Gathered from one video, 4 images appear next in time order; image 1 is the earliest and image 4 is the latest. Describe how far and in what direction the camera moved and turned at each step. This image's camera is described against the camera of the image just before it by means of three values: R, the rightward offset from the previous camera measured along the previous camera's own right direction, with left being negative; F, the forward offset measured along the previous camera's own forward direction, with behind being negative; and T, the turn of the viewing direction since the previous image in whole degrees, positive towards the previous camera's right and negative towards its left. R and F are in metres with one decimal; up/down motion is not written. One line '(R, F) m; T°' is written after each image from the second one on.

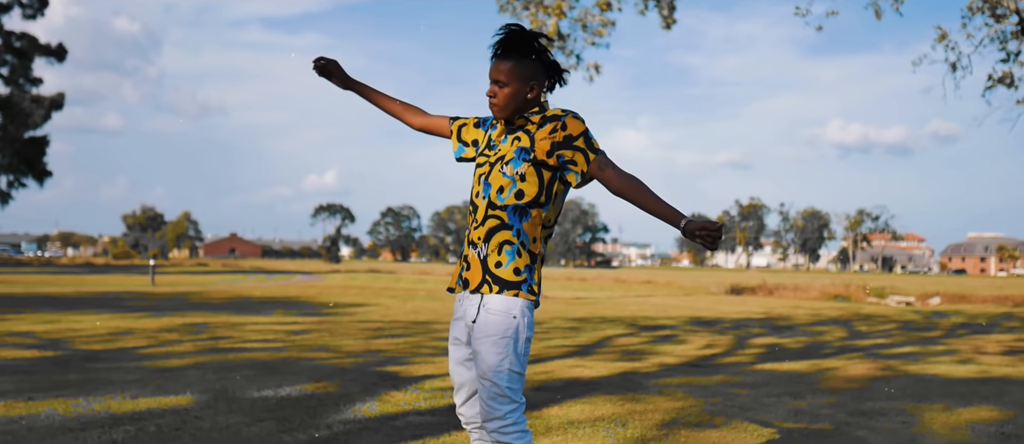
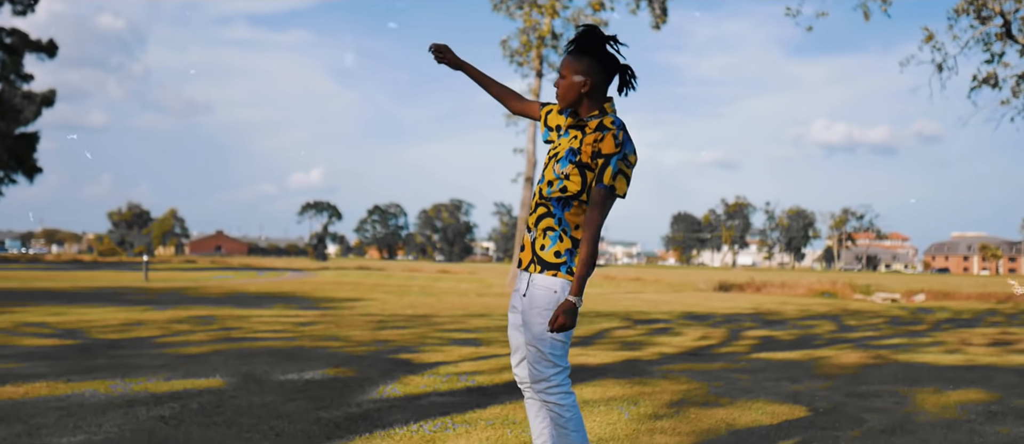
(-0.2, -0.3) m; +1°
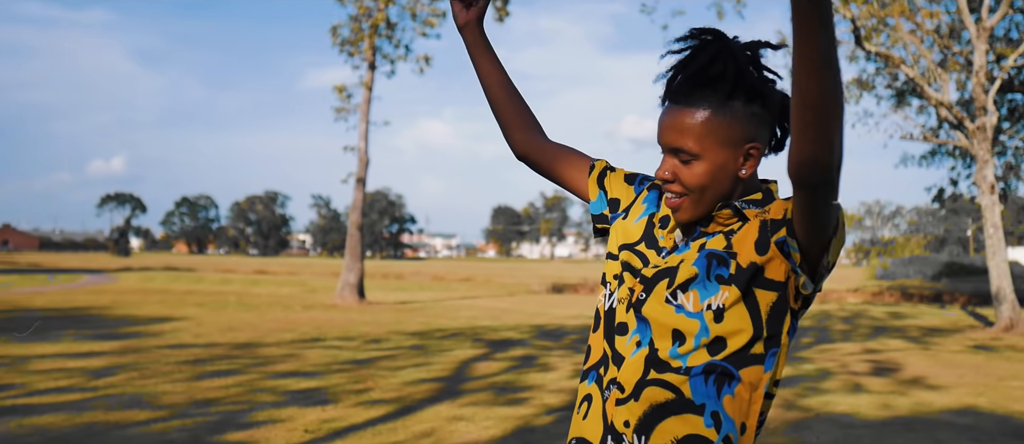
(-0.3, +1.6) m; +12°
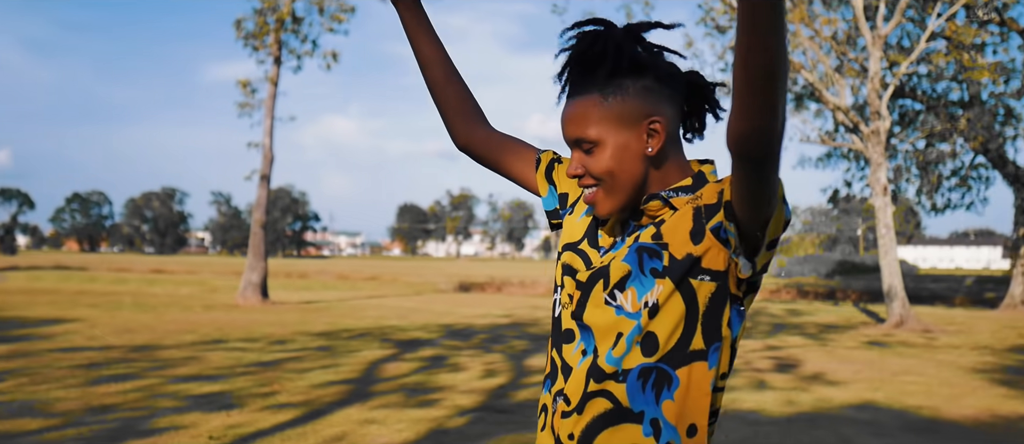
(-0.1, +0.1) m; +6°
